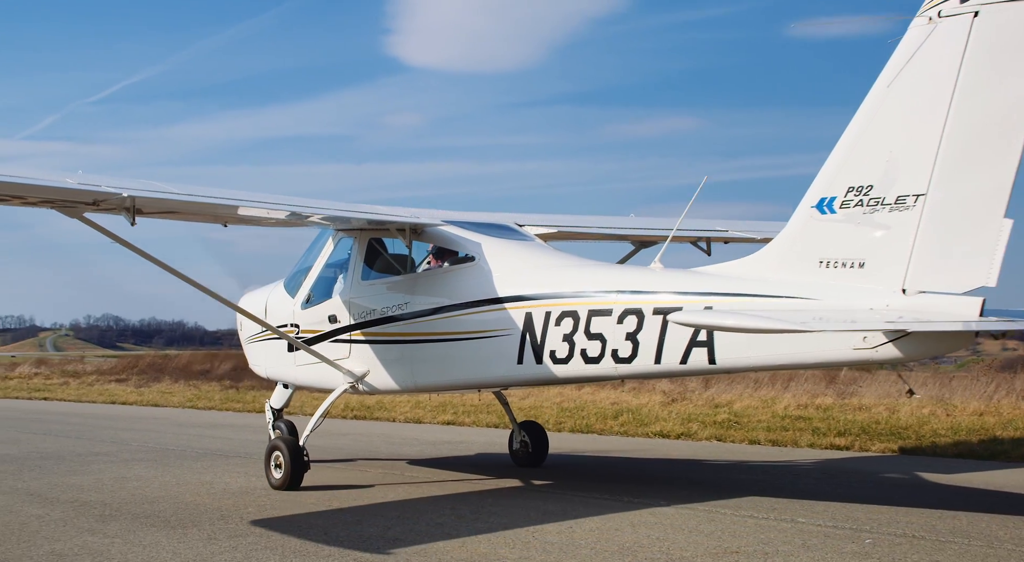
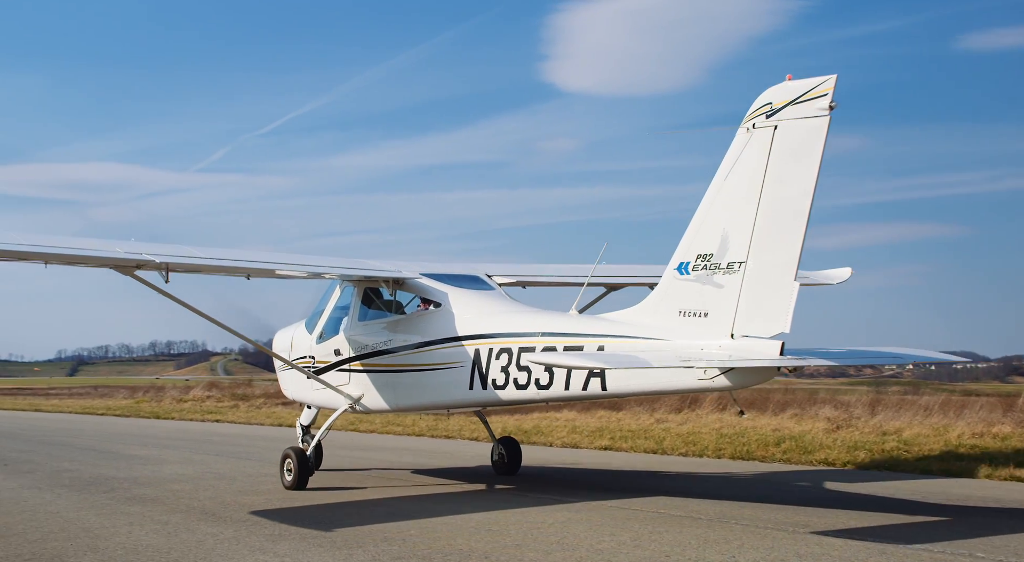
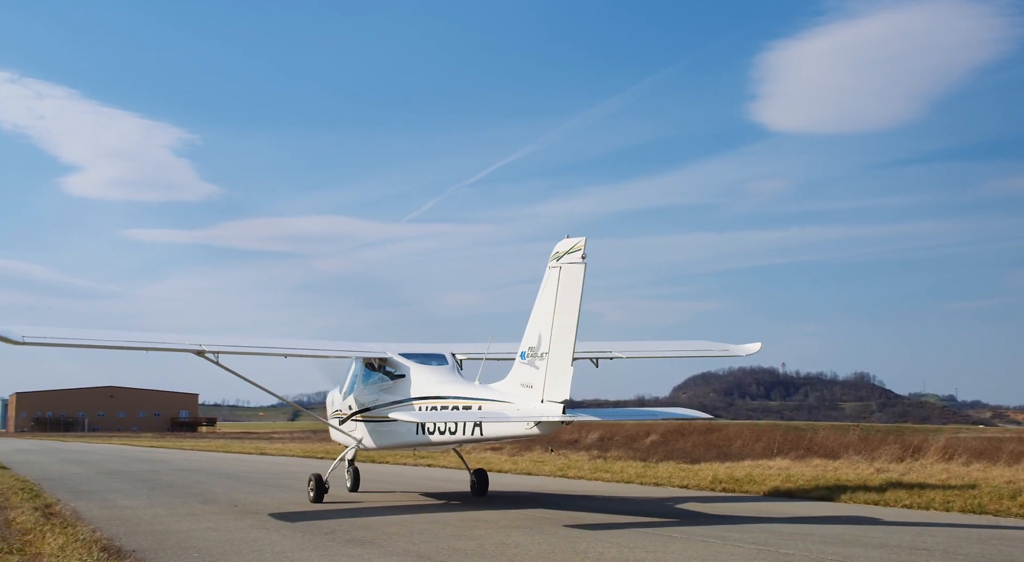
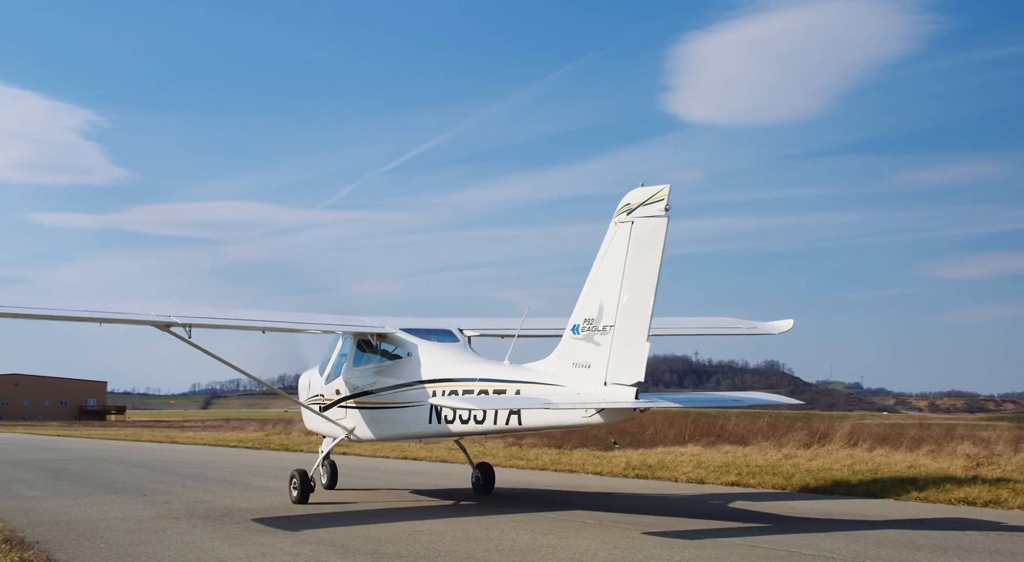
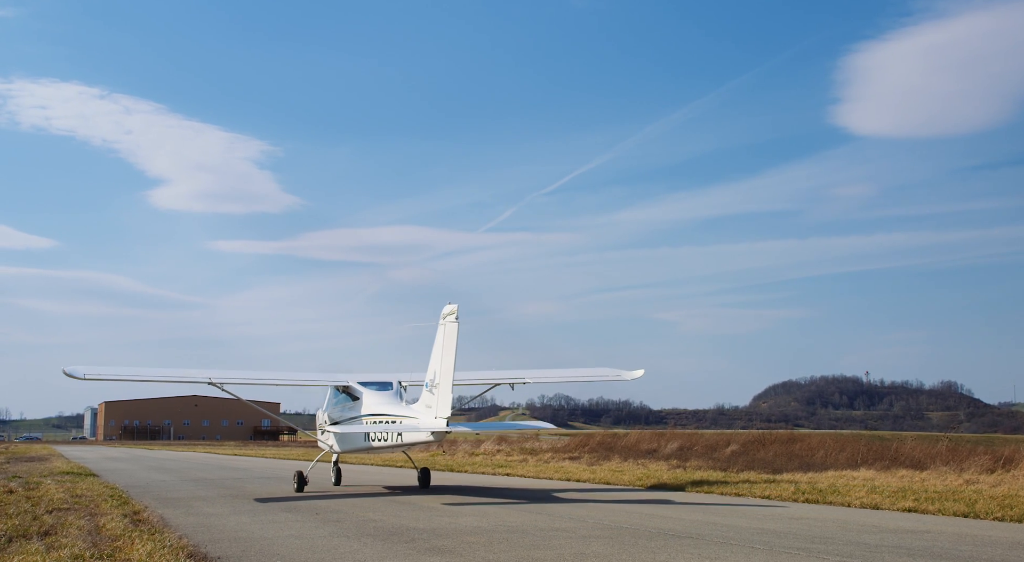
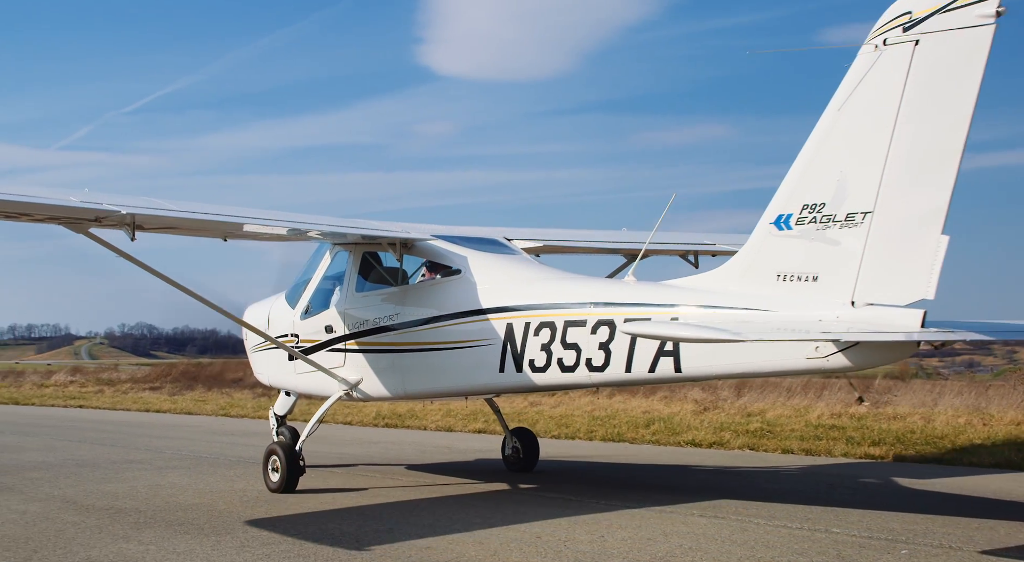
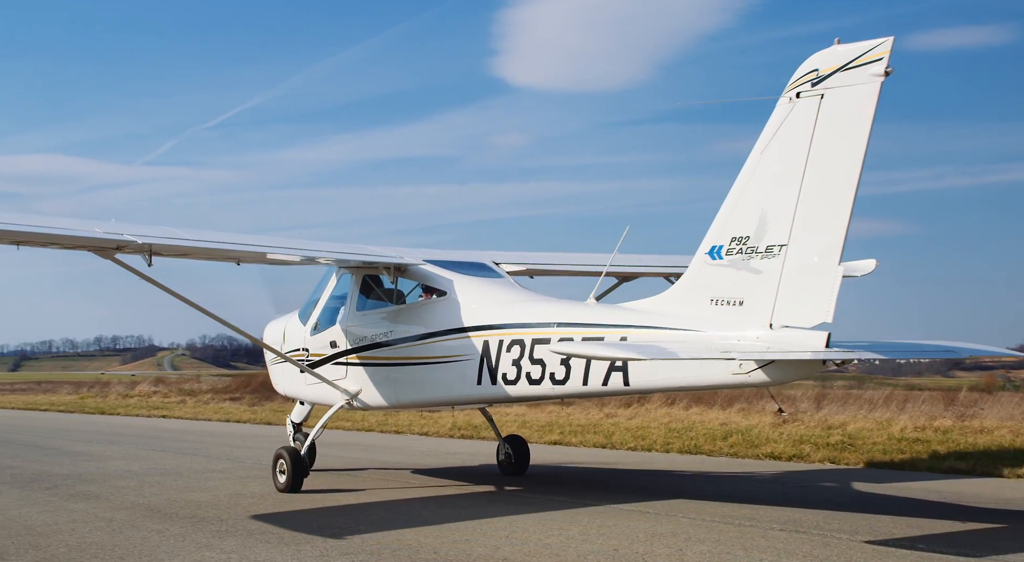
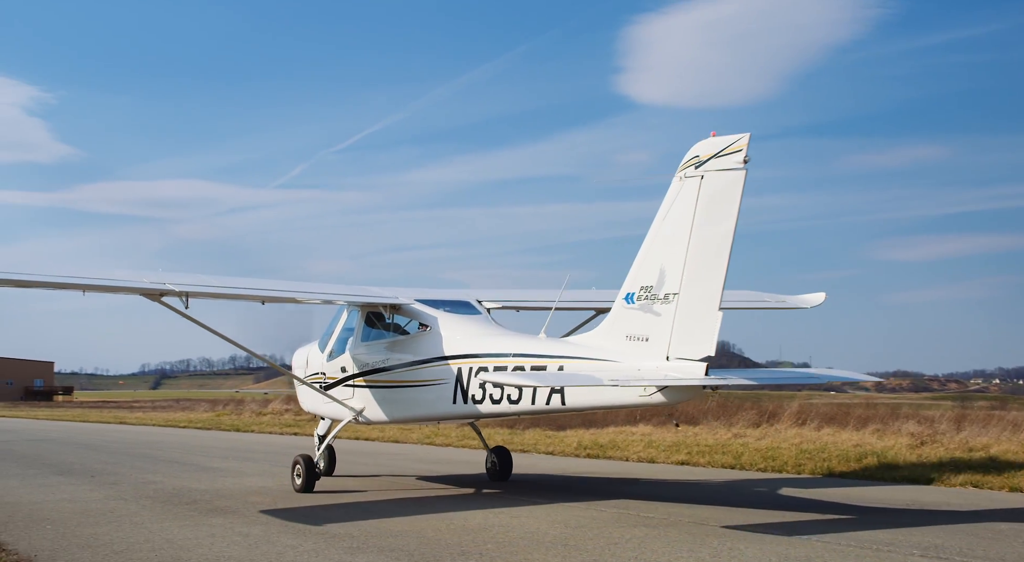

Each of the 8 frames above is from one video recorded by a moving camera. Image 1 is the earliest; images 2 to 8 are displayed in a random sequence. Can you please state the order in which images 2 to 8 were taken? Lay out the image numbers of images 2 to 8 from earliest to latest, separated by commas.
6, 7, 2, 8, 4, 3, 5
